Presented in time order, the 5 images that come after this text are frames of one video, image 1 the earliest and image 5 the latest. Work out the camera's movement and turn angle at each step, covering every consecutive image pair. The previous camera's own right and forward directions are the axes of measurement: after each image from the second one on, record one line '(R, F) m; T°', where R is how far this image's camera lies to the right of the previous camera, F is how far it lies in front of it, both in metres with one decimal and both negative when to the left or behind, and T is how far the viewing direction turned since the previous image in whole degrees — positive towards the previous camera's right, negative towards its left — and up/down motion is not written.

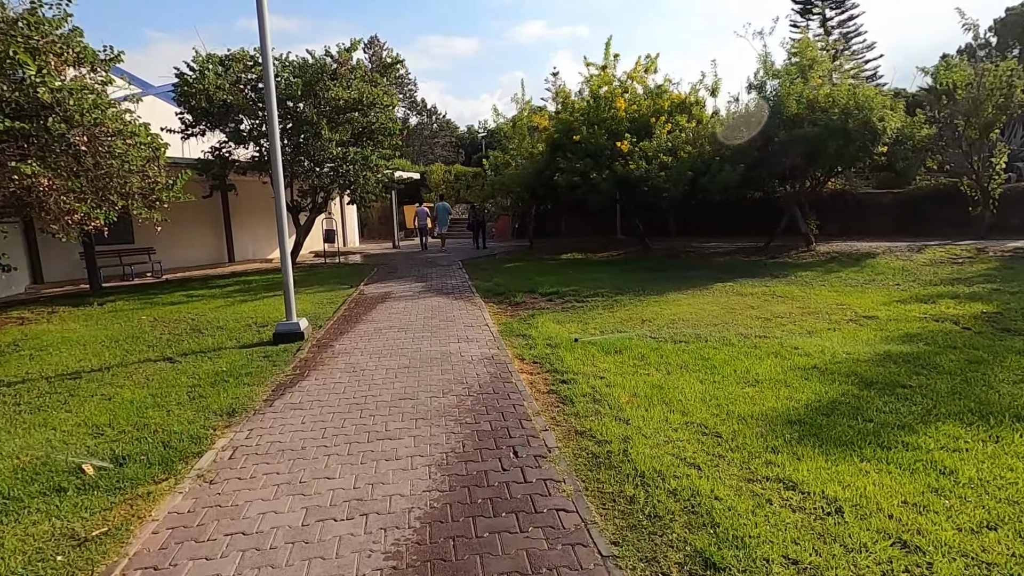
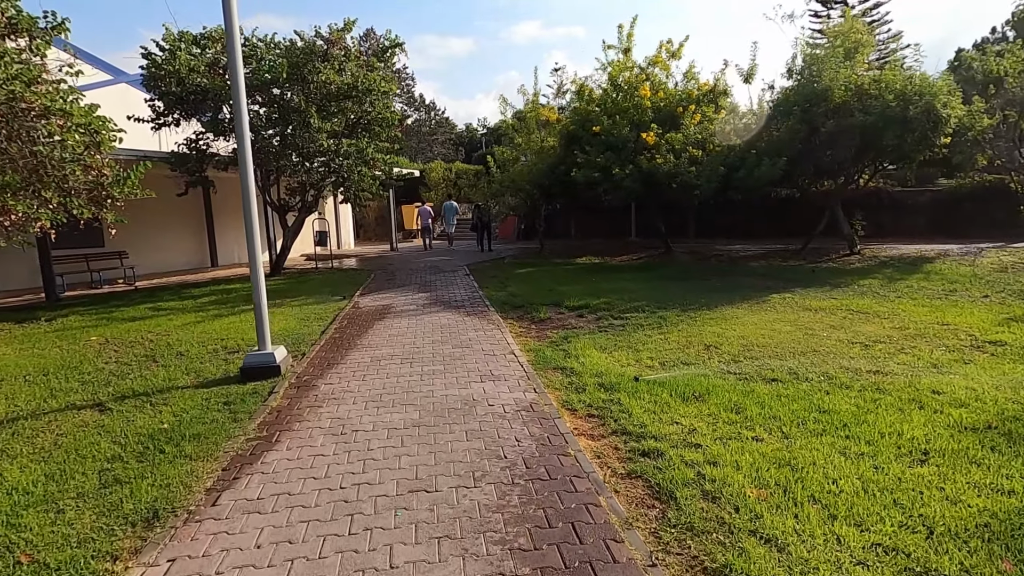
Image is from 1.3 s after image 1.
(-0.4, +1.5) m; 0°
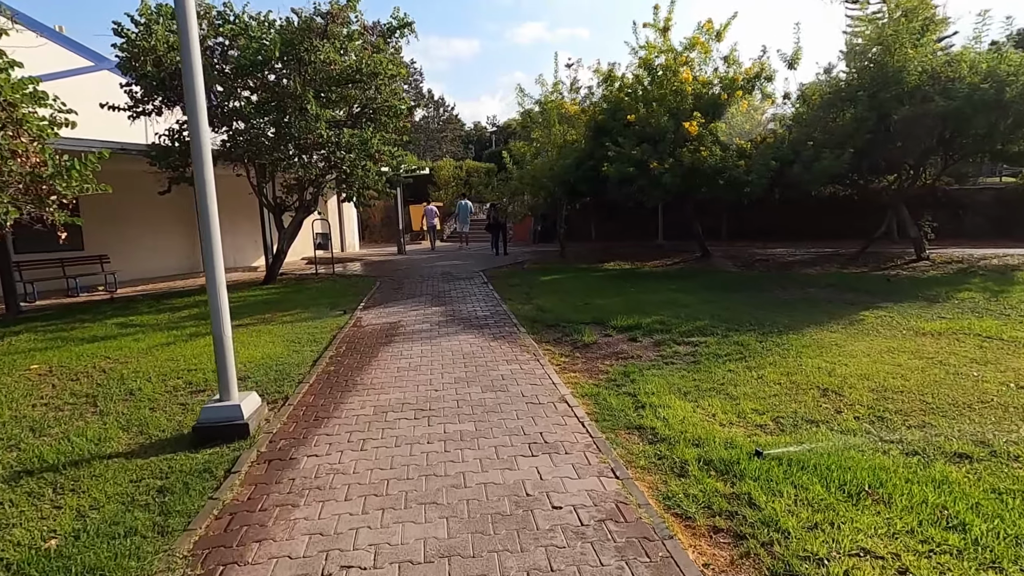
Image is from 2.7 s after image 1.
(-0.4, +1.5) m; -1°
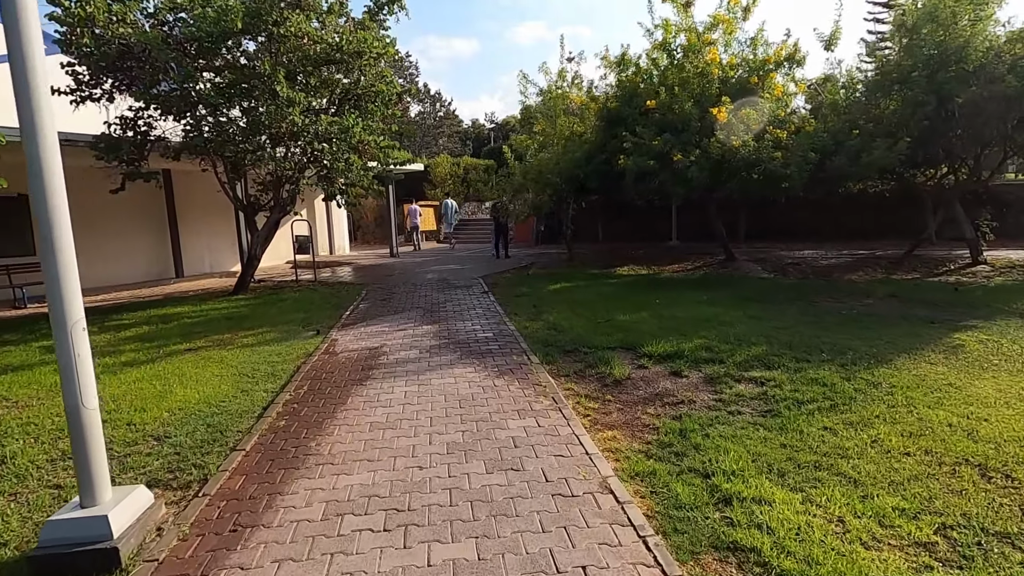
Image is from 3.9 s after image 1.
(-0.1, +1.4) m; 0°
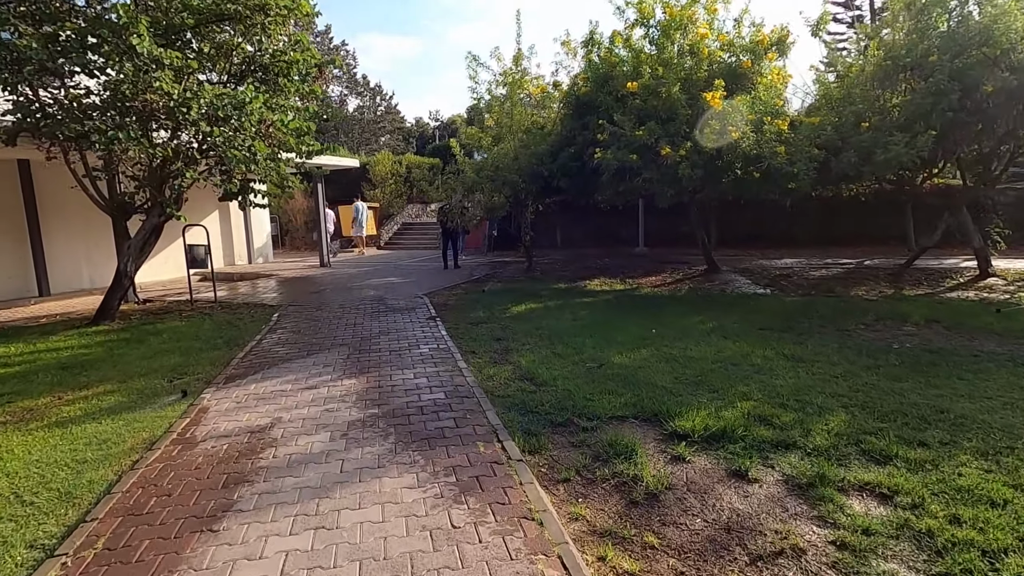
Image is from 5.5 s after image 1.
(-0.1, +2.1) m; +6°
